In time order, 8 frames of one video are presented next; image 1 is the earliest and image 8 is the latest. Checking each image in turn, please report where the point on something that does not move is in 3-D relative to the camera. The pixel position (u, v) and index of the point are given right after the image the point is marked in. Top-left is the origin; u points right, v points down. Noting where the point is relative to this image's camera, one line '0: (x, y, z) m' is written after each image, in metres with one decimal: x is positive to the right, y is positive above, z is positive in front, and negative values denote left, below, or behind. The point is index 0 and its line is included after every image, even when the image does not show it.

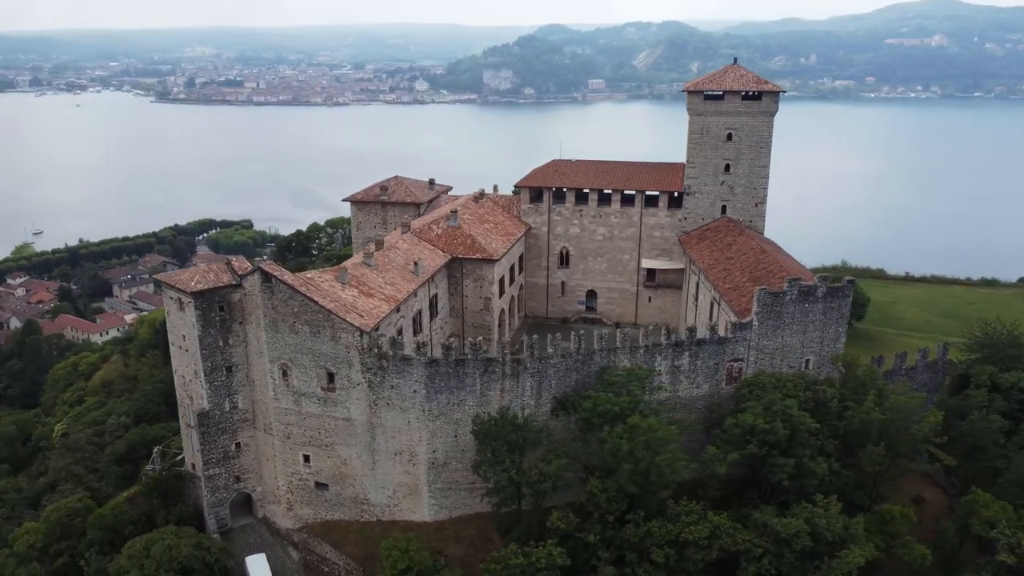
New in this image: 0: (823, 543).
0: (+7.7, -6.3, +19.8) m
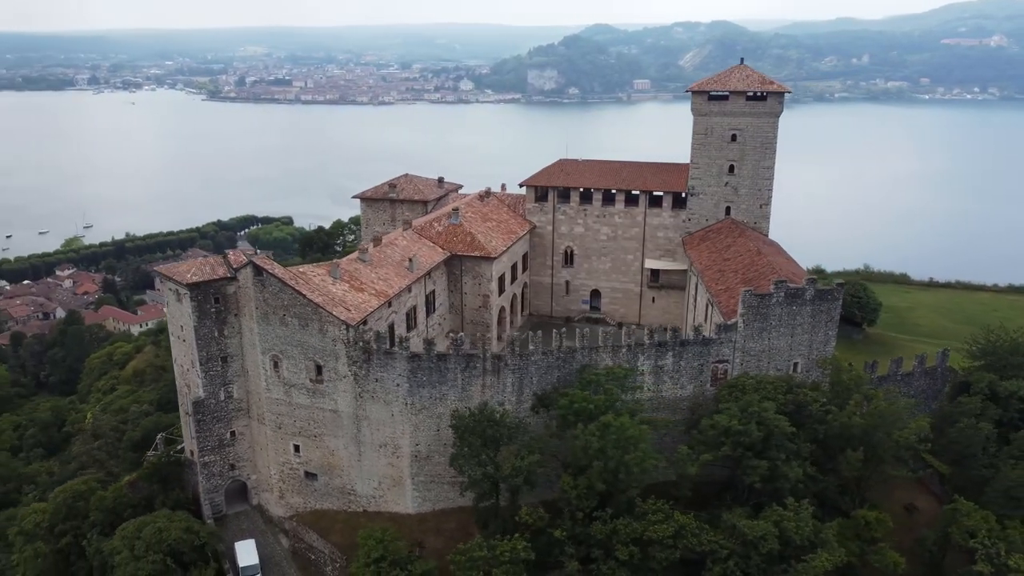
0: (+6.8, -6.3, +19.6) m
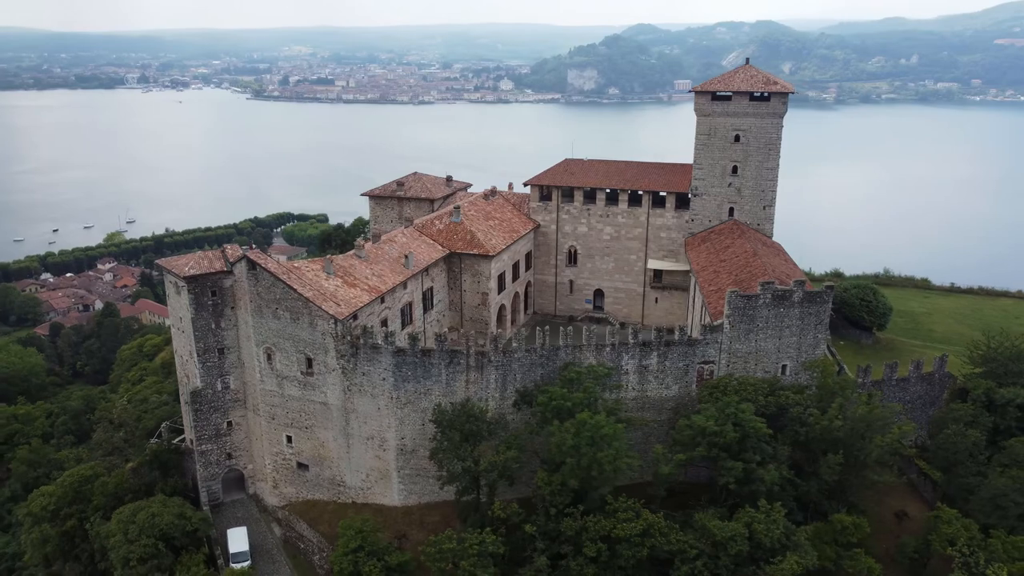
0: (+6.1, -6.4, +19.6) m
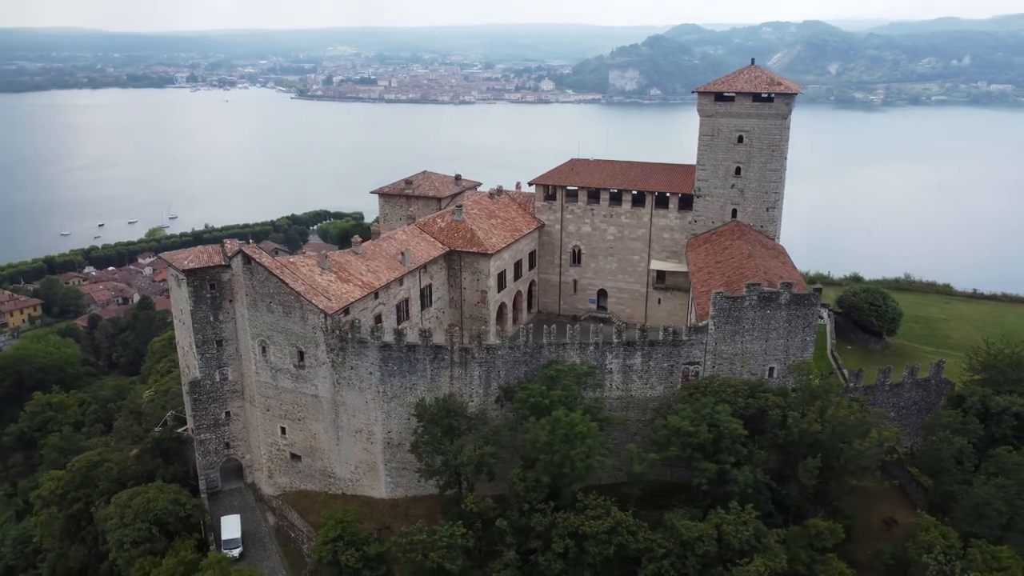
0: (+5.3, -6.4, +19.5) m
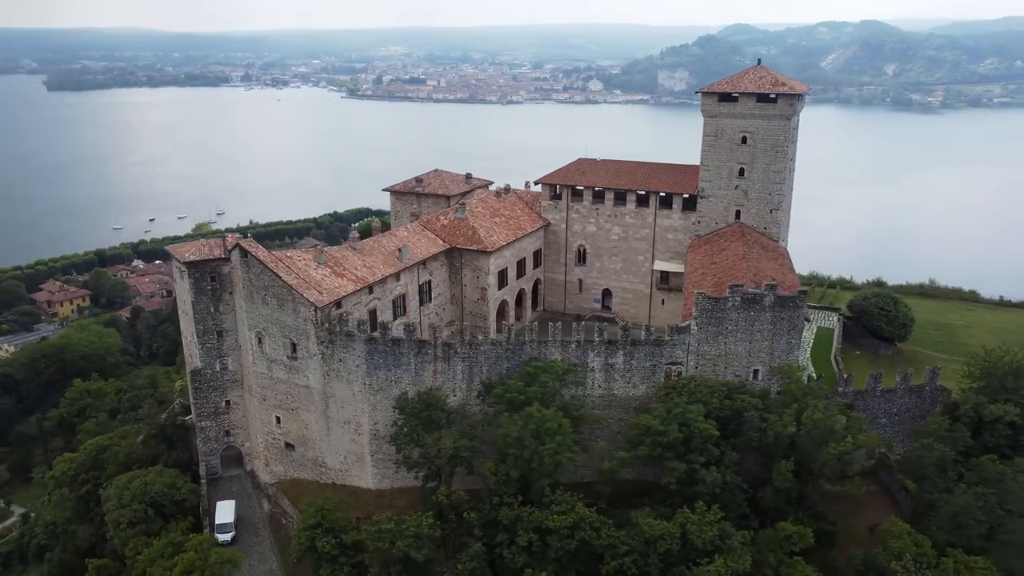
0: (+4.4, -6.4, +19.5) m
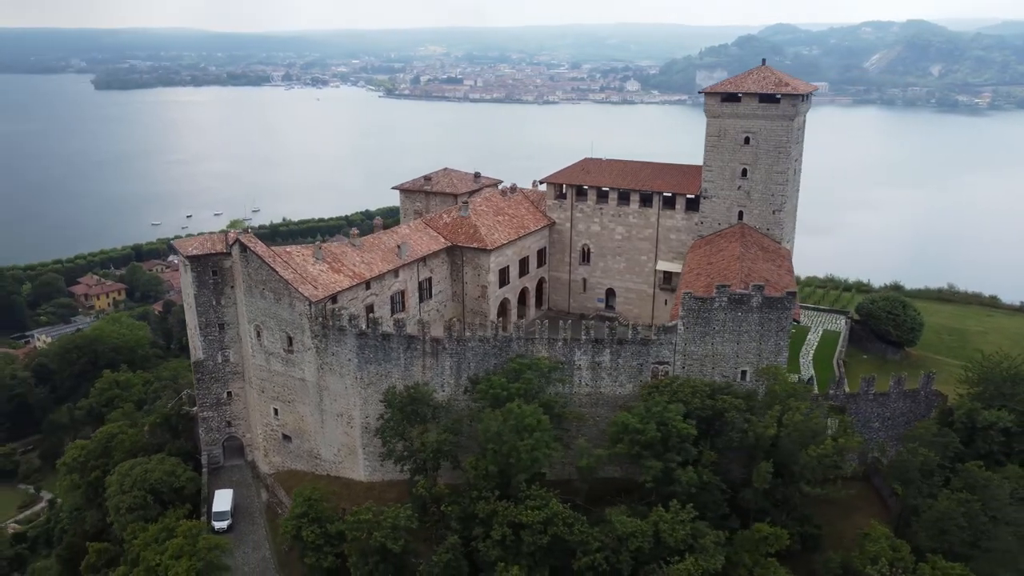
0: (+3.7, -6.3, +19.6) m
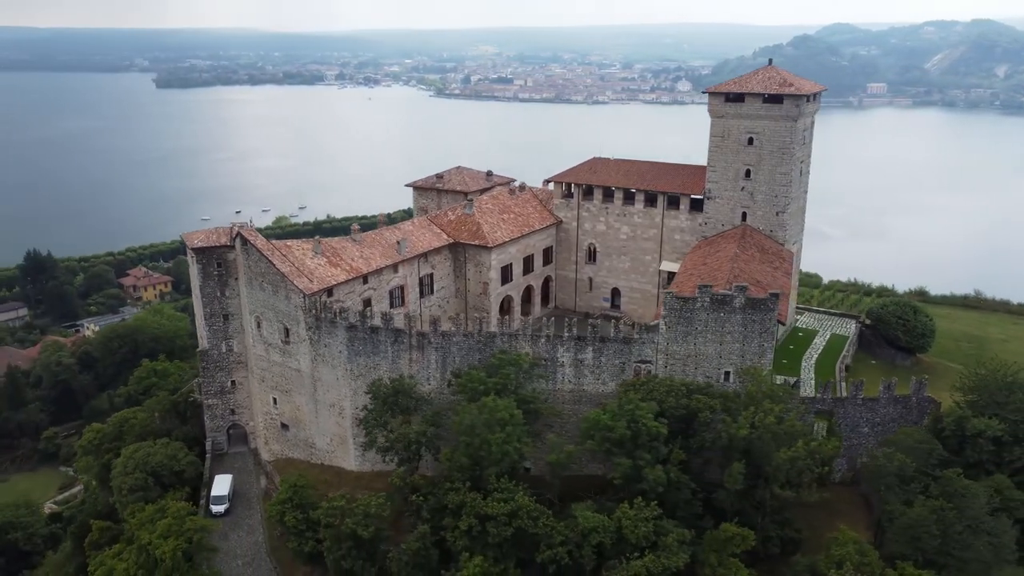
0: (+2.8, -6.3, +19.7) m
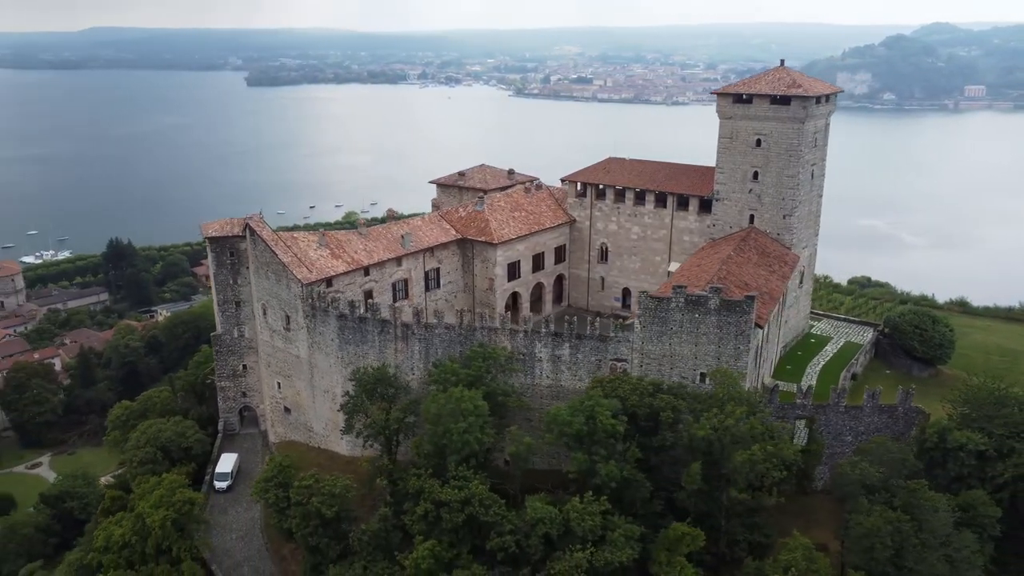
0: (+1.5, -6.2, +20.1) m
